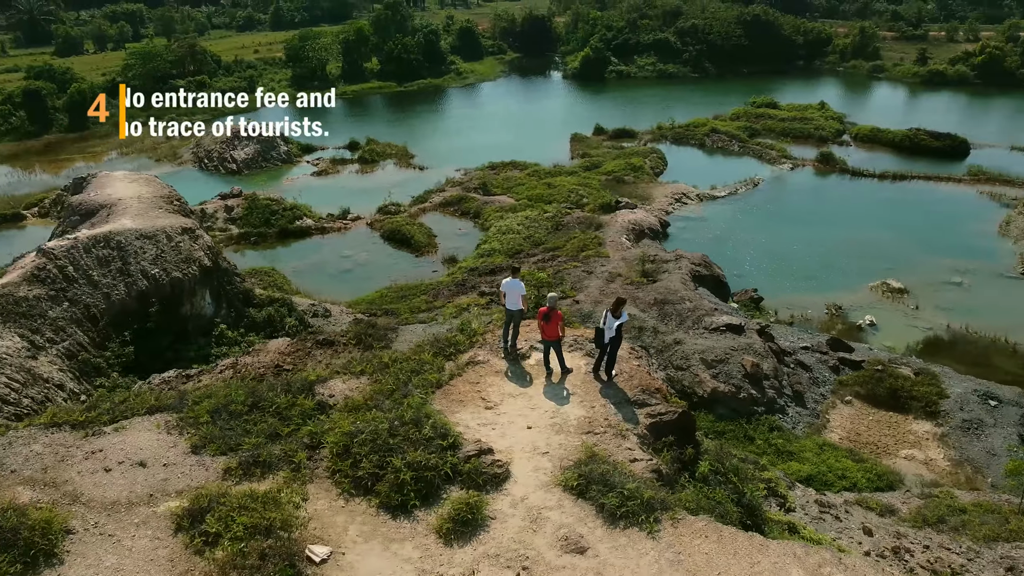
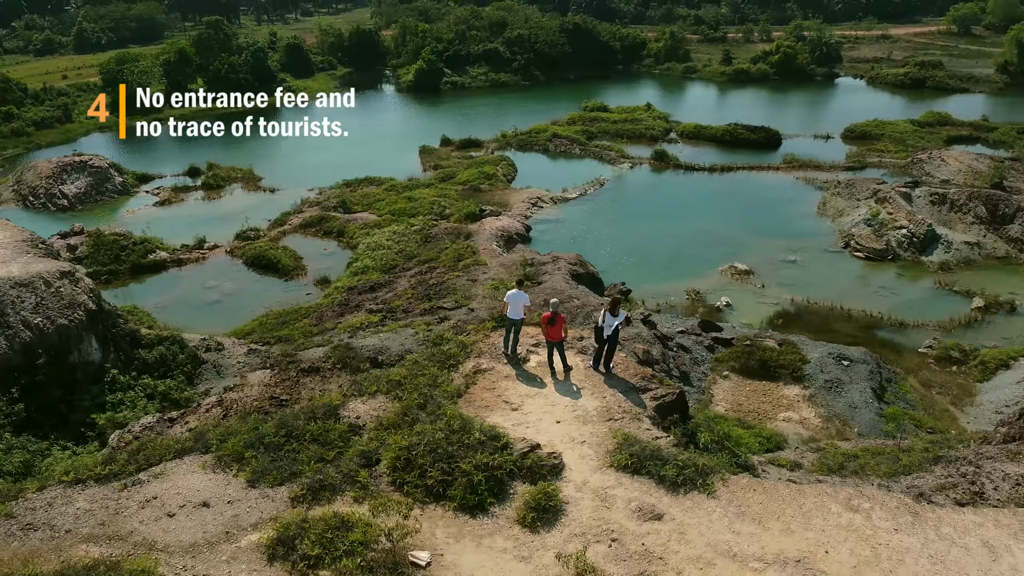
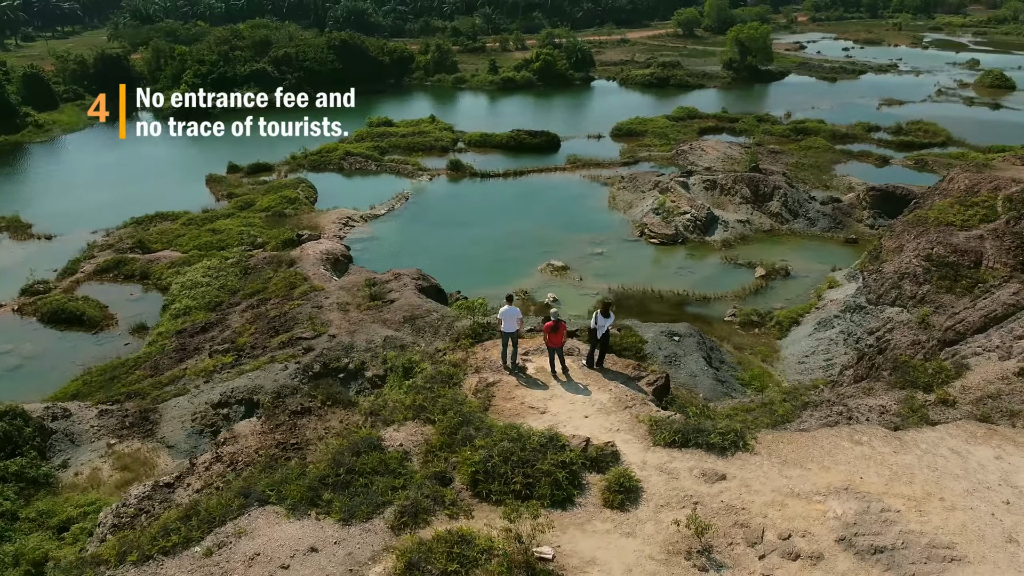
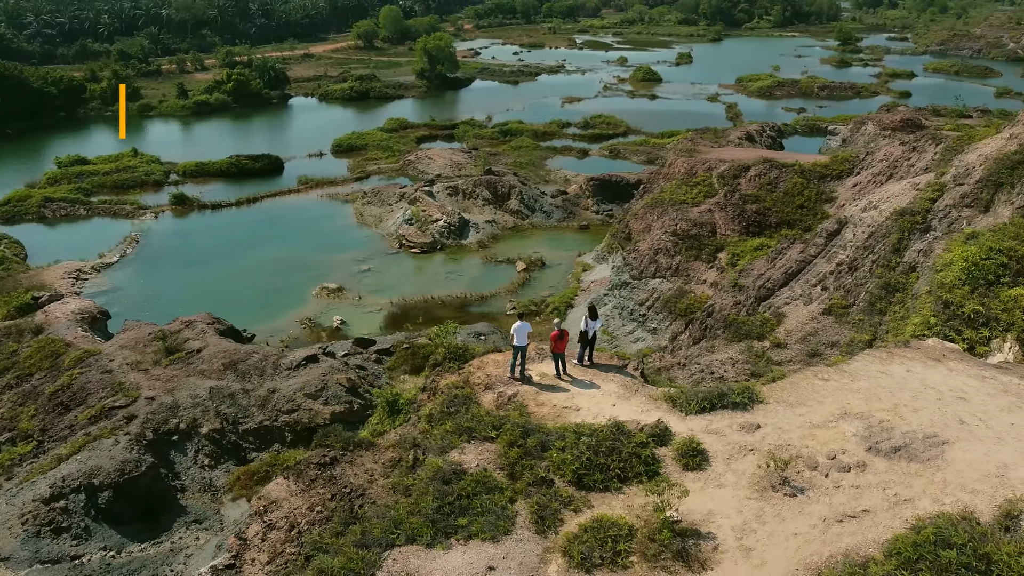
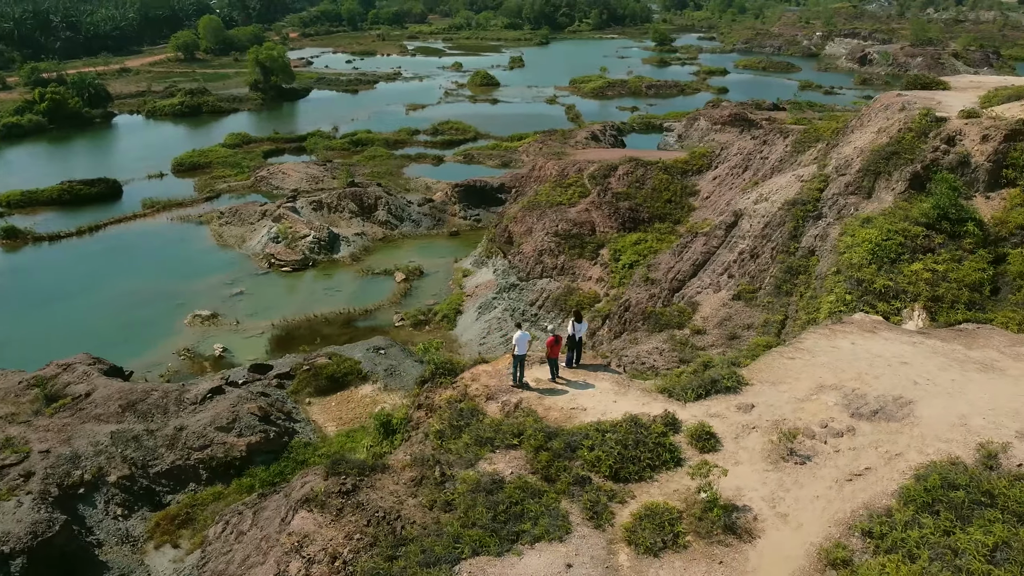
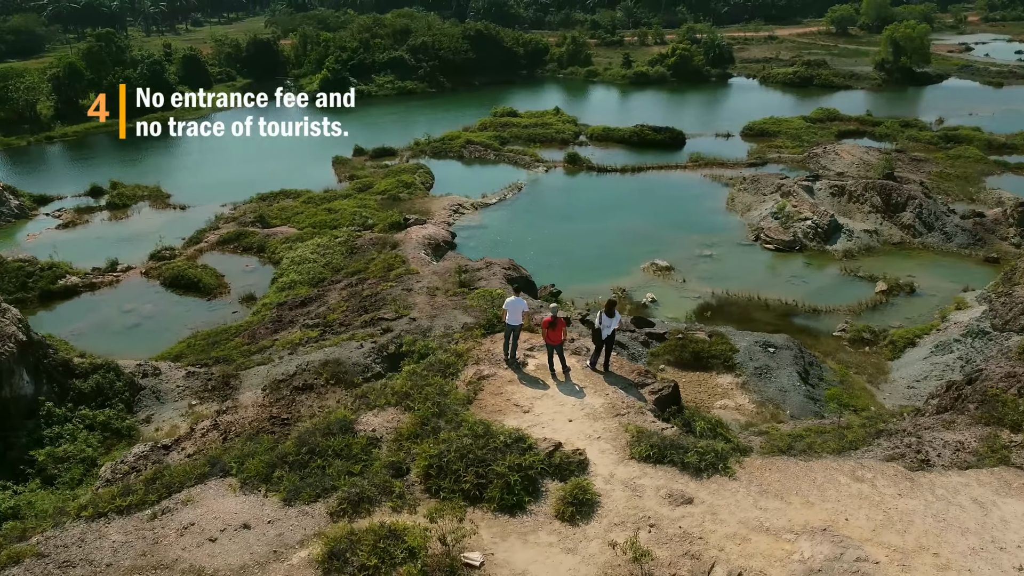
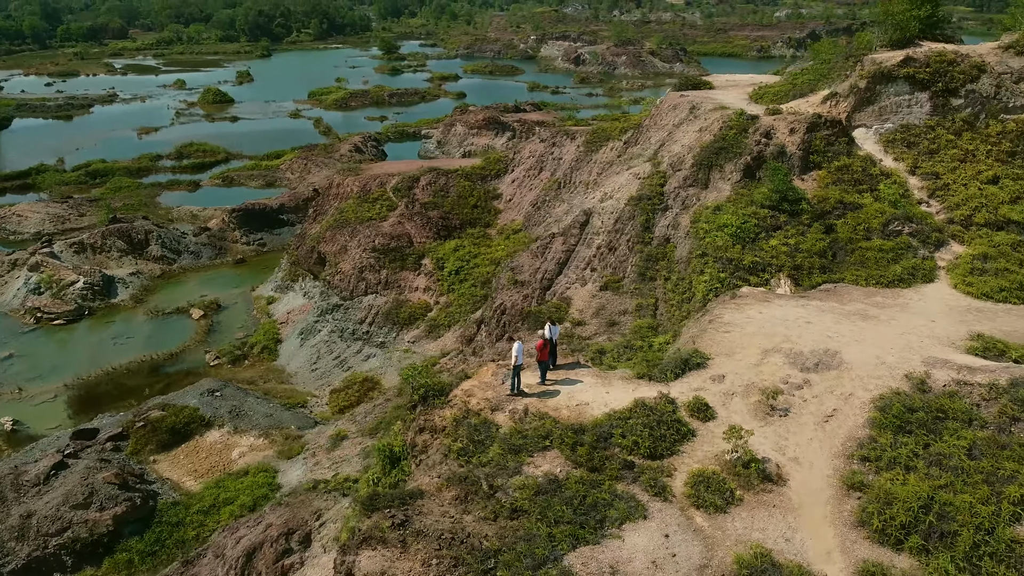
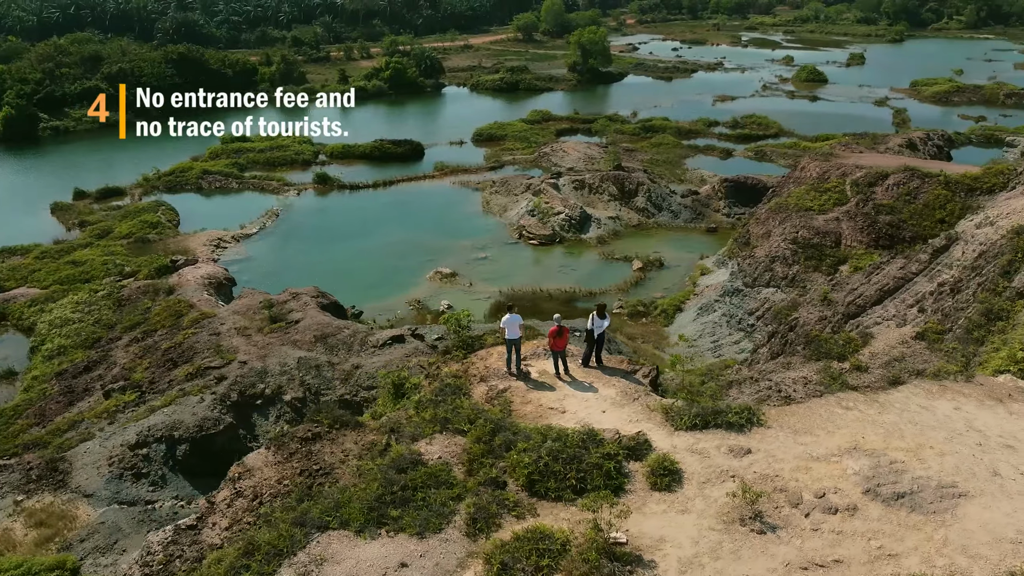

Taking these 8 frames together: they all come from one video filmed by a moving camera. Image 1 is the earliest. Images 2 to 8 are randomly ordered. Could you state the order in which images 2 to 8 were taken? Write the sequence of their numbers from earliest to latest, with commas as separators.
2, 6, 3, 8, 4, 5, 7
